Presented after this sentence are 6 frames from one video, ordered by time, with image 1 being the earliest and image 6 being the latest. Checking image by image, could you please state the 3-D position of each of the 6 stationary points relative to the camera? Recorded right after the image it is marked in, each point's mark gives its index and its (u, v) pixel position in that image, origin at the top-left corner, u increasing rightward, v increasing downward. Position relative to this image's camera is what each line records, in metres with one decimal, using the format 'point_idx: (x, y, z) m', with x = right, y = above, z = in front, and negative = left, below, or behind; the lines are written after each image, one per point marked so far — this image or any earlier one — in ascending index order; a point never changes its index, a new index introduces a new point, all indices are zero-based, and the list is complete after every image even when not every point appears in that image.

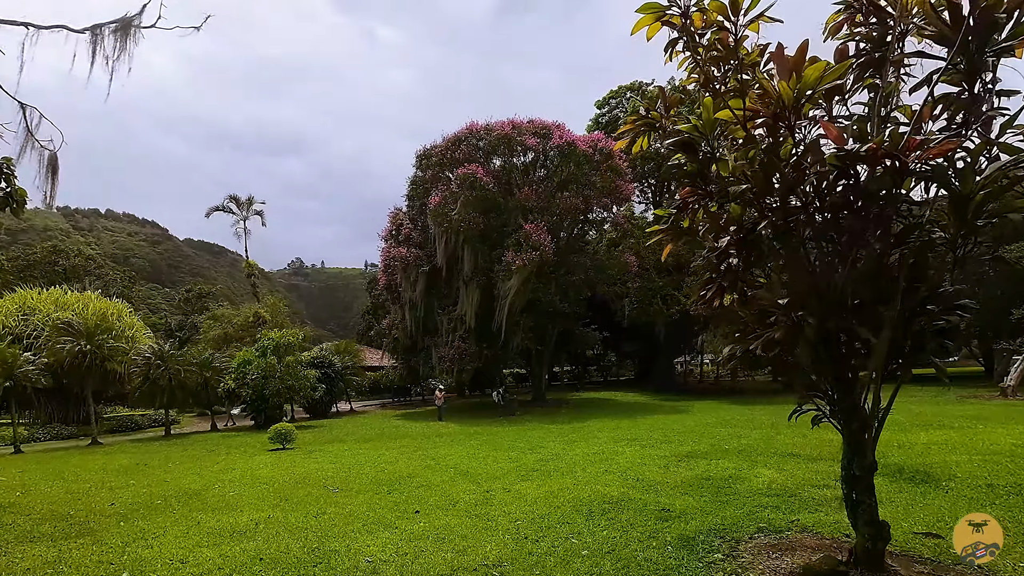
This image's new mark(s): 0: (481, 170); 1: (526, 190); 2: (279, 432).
0: (-0.8, +3.5, +18.3) m
1: (+0.5, +2.9, +18.6) m
2: (-4.1, -2.5, +11.1) m
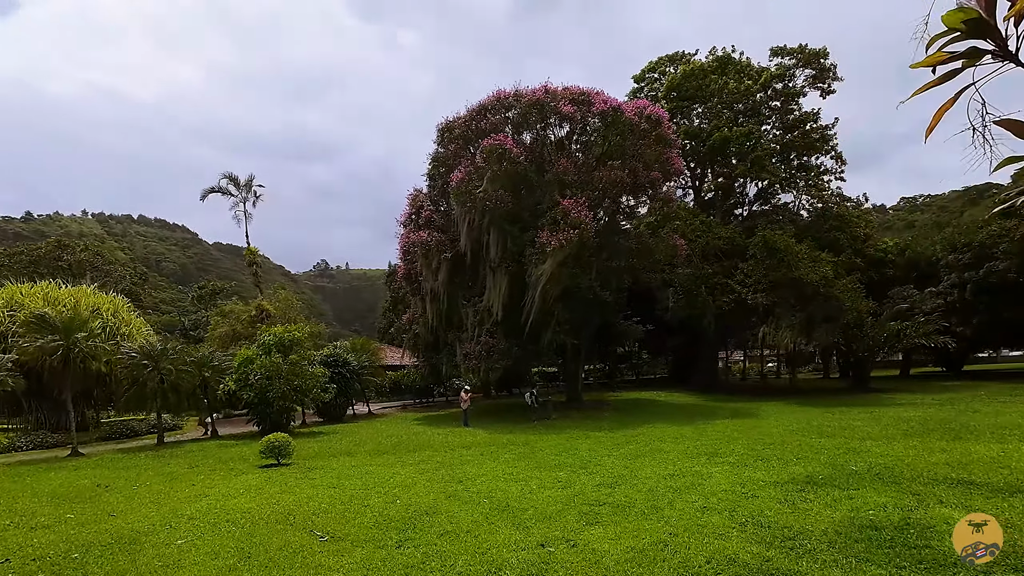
0: (0.0, +3.8, +16.2) m
1: (+1.3, +3.2, +16.4) m
2: (-3.5, -2.2, +9.1) m
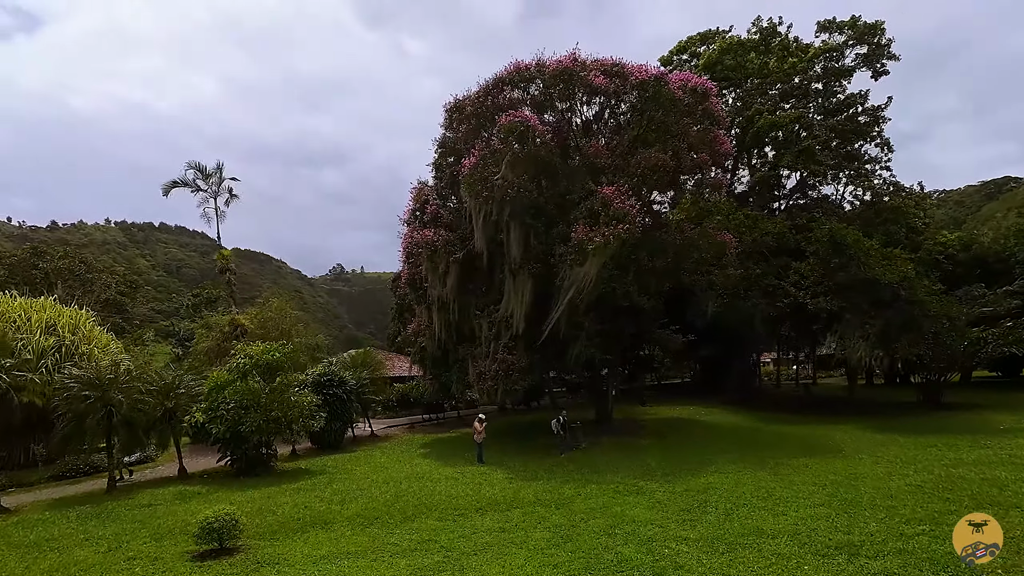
0: (+0.5, +3.6, +13.6) m
1: (+1.8, +3.1, +13.8) m
2: (-3.1, -2.4, +6.6) m
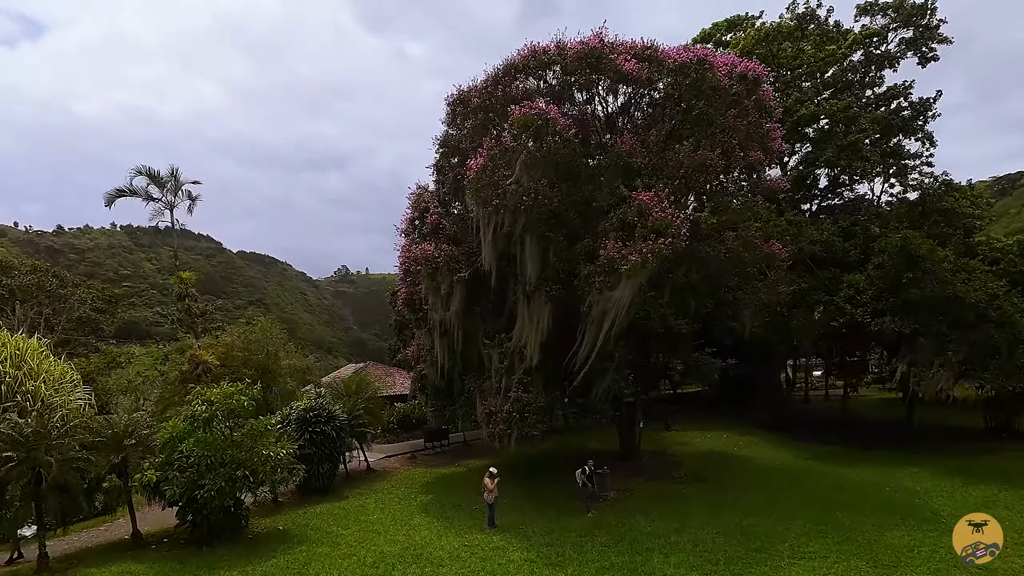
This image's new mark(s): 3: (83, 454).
0: (+0.7, +3.2, +11.3) m
1: (+2.1, +2.7, +11.6) m
2: (-2.8, -2.9, +4.3) m
3: (-6.8, -2.6, +10.0) m
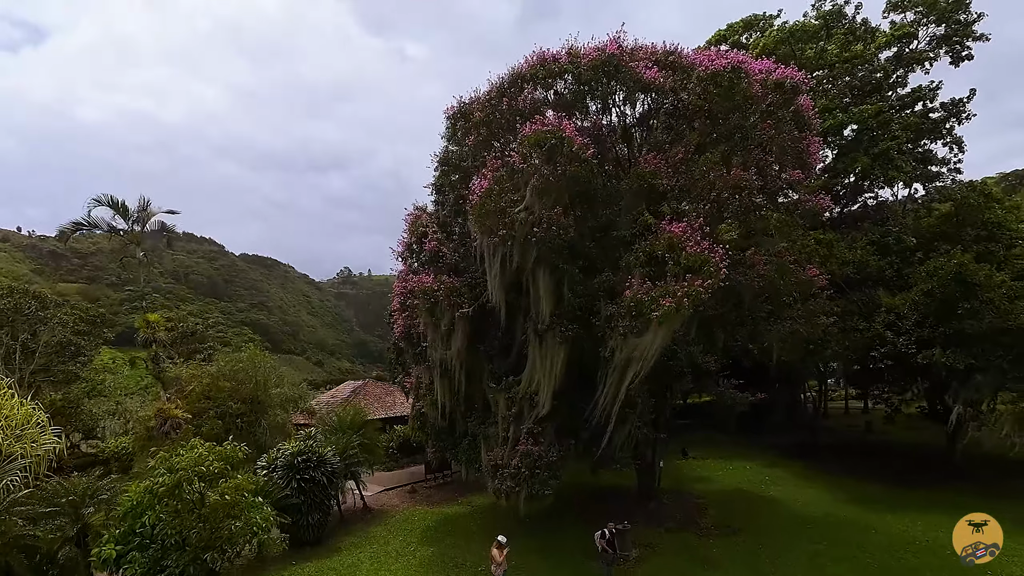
0: (+0.9, +2.6, +10.0) m
1: (+2.2, +2.1, +10.2) m
2: (-2.7, -3.6, +3.0) m
3: (-6.6, -3.3, +8.7) m
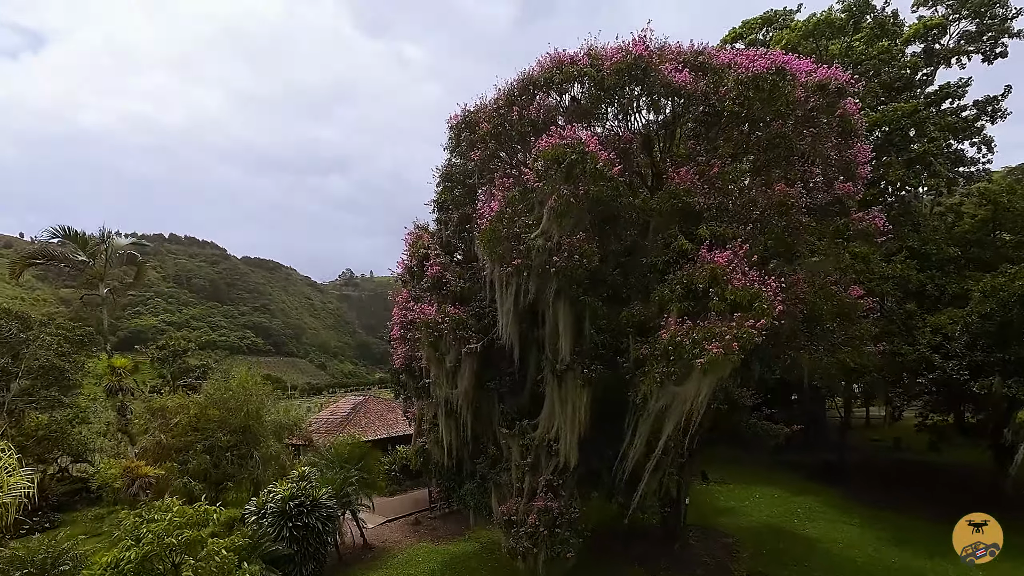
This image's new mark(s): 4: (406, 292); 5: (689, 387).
0: (+1.0, +2.1, +8.8) m
1: (+2.4, +1.6, +9.0) m
2: (-2.5, -4.1, +1.8) m
3: (-6.4, -3.9, +7.5) m
4: (-1.9, -0.1, +11.1) m
5: (+2.1, -1.2, +7.4) m
